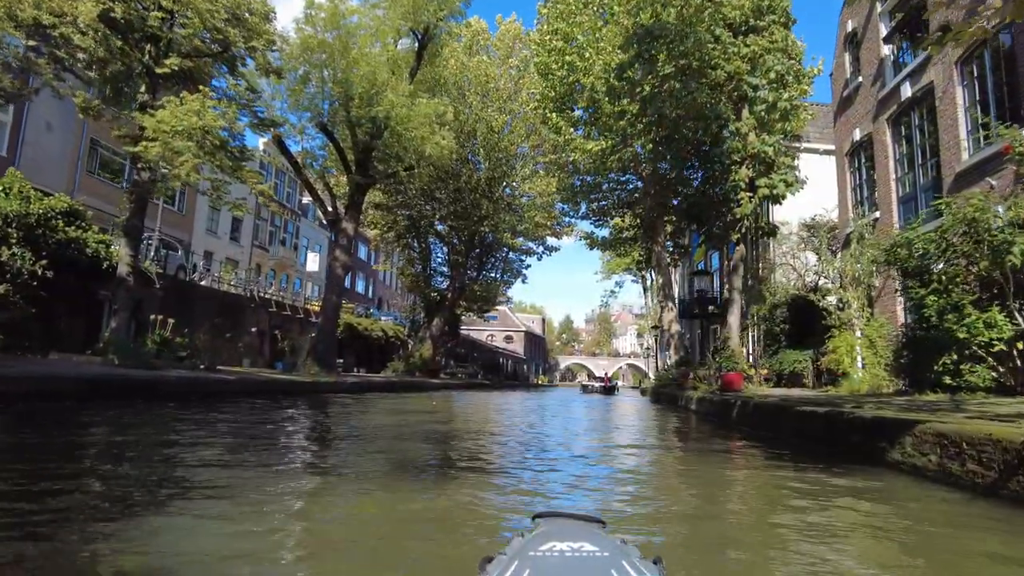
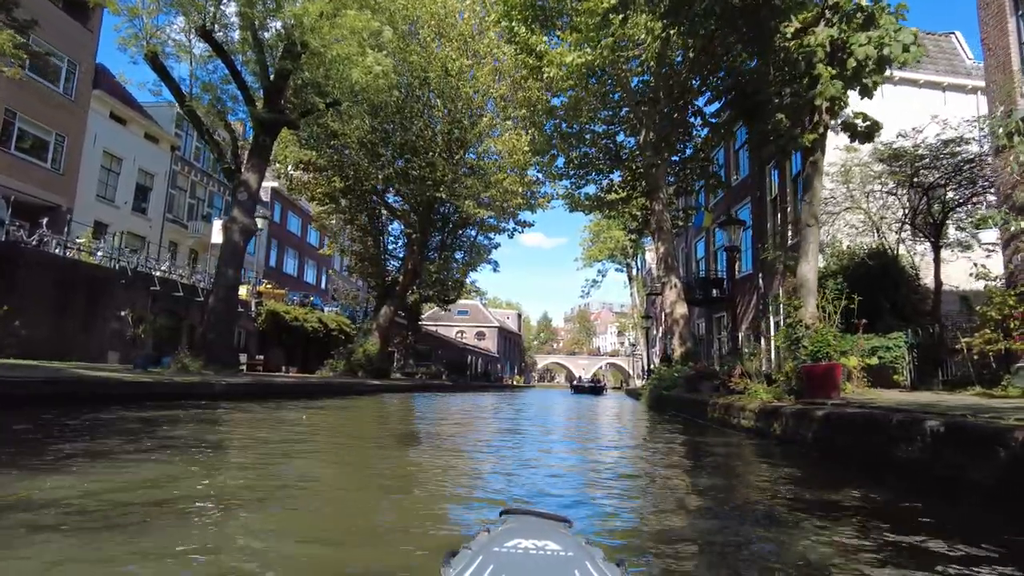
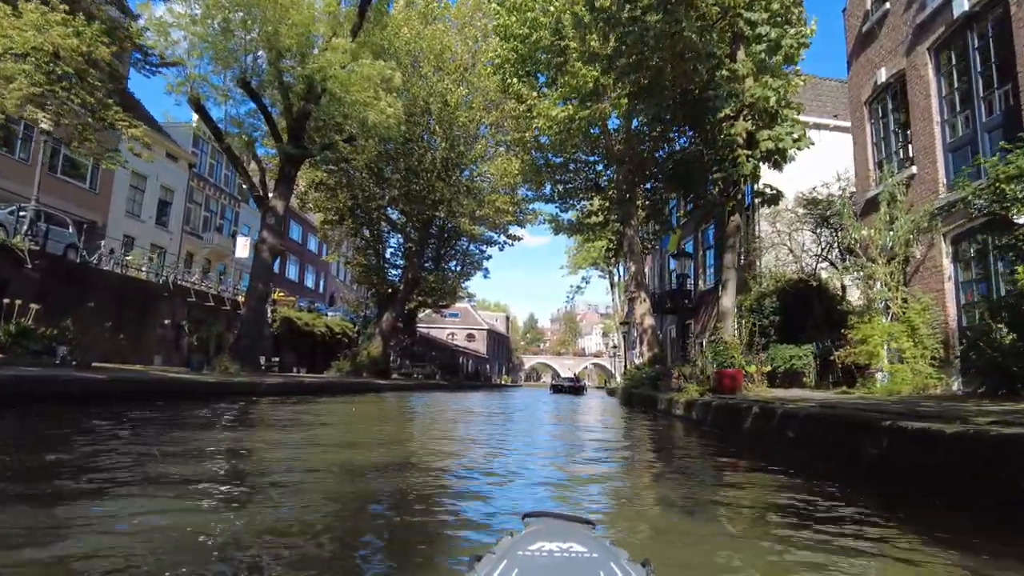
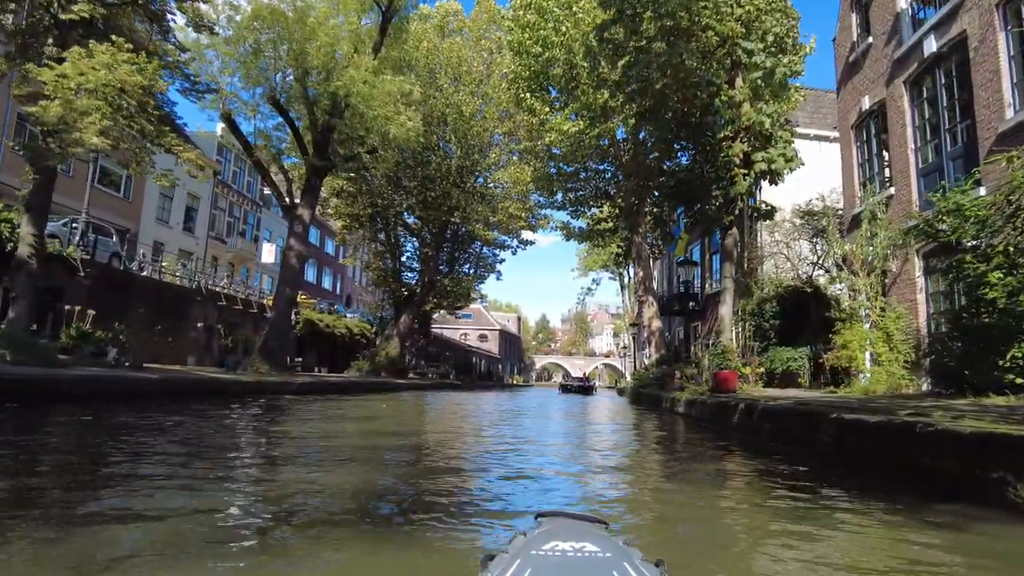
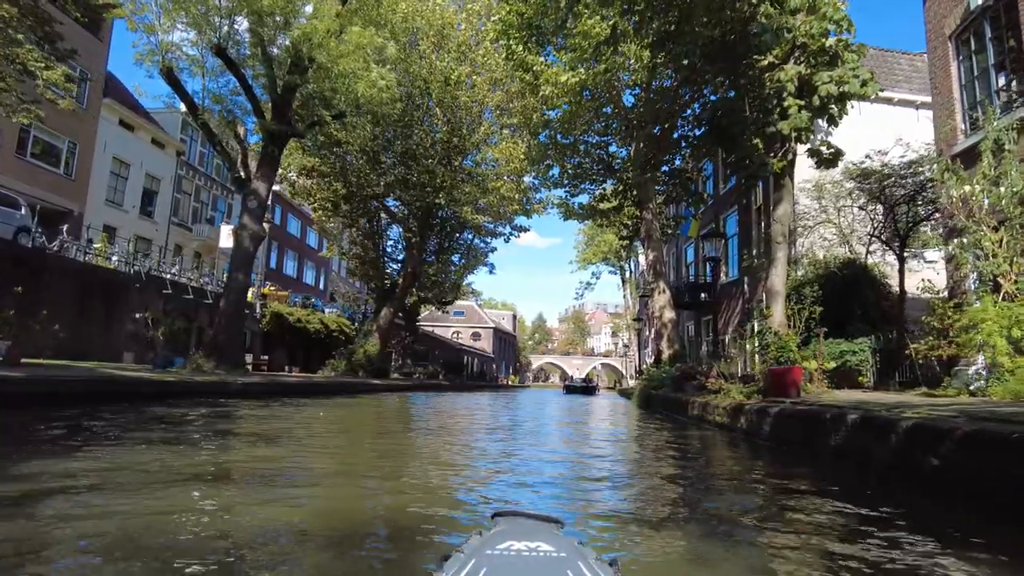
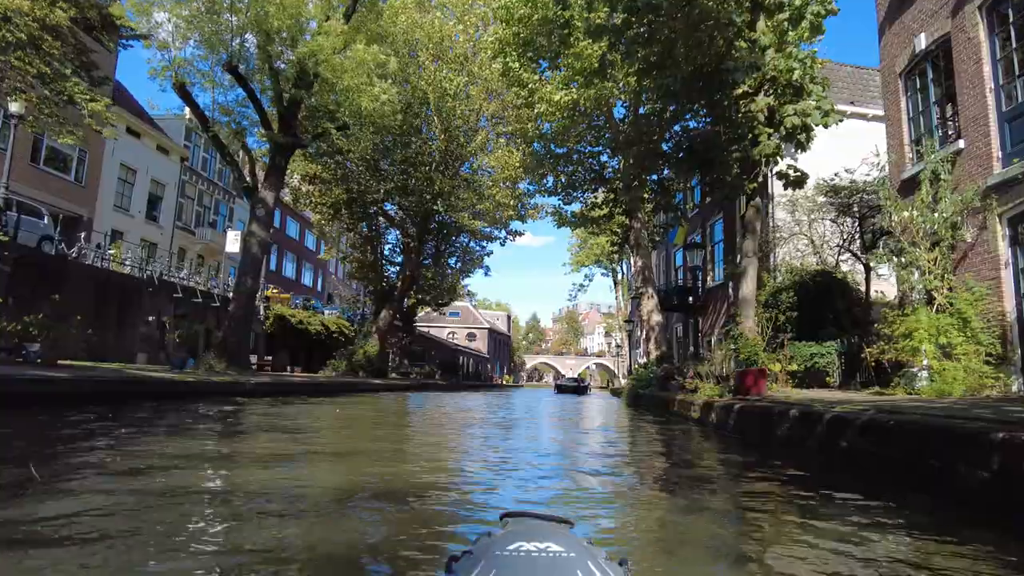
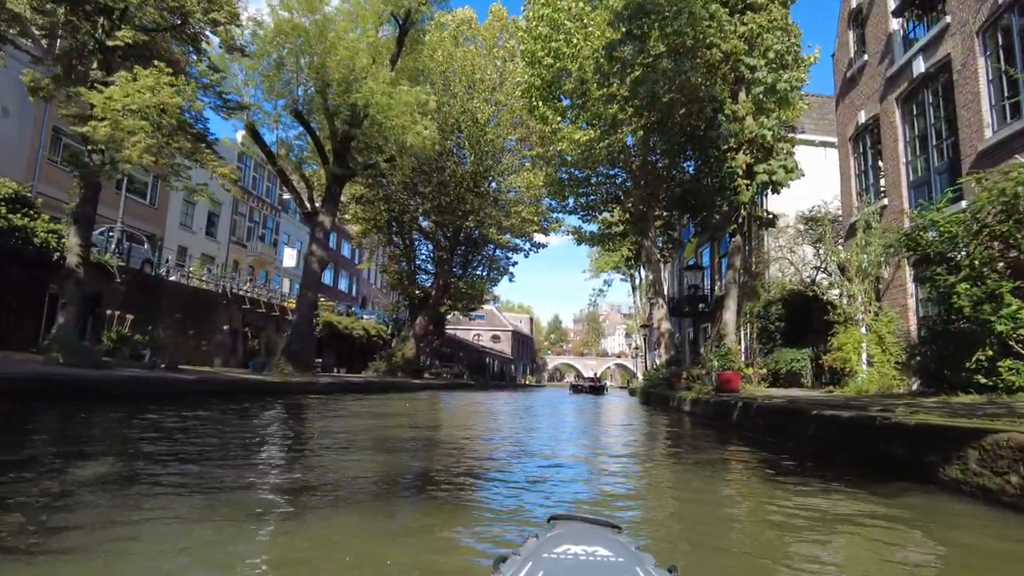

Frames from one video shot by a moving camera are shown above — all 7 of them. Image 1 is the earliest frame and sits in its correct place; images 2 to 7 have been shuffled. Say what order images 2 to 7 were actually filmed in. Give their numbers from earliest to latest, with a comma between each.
7, 4, 3, 6, 5, 2
